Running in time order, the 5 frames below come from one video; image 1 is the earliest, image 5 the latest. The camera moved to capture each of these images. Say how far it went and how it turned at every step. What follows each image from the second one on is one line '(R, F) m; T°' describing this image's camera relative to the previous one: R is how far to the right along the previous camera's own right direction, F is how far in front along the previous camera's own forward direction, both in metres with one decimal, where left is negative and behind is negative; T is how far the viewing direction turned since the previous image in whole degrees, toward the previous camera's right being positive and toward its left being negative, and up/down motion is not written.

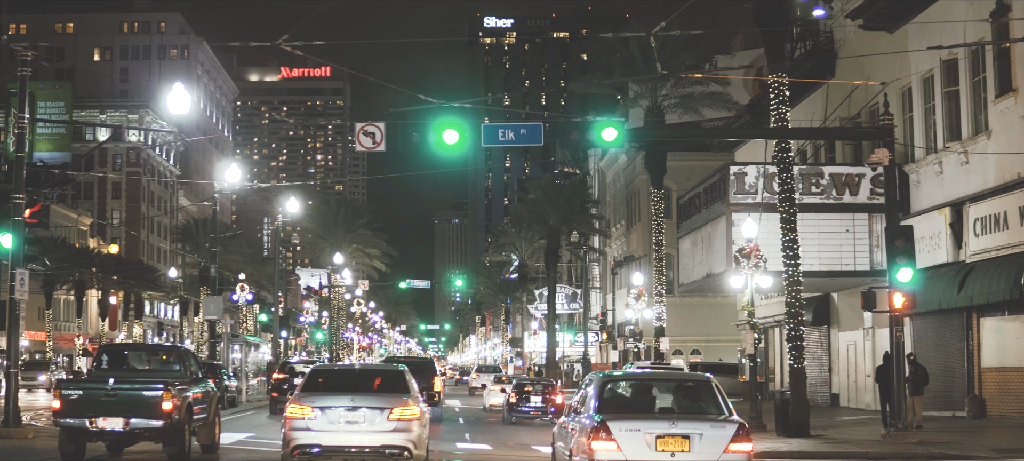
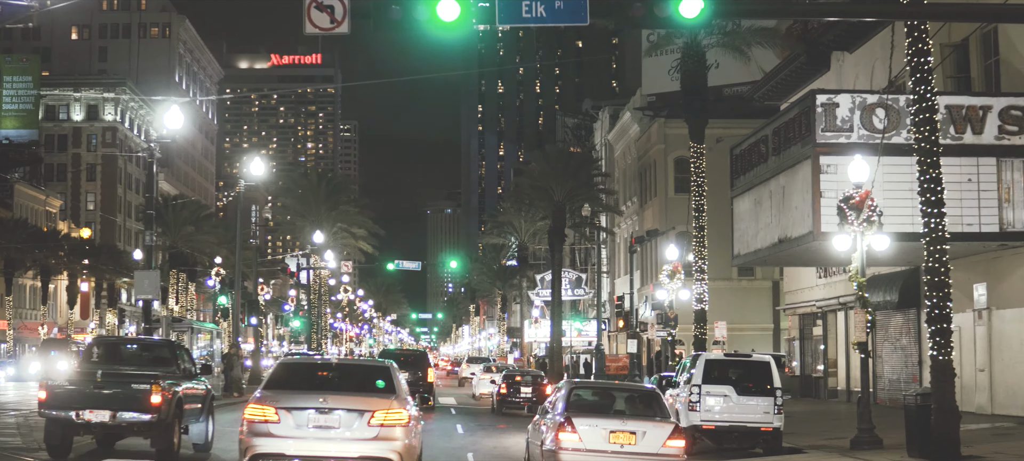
(-0.5, +7.8) m; 0°
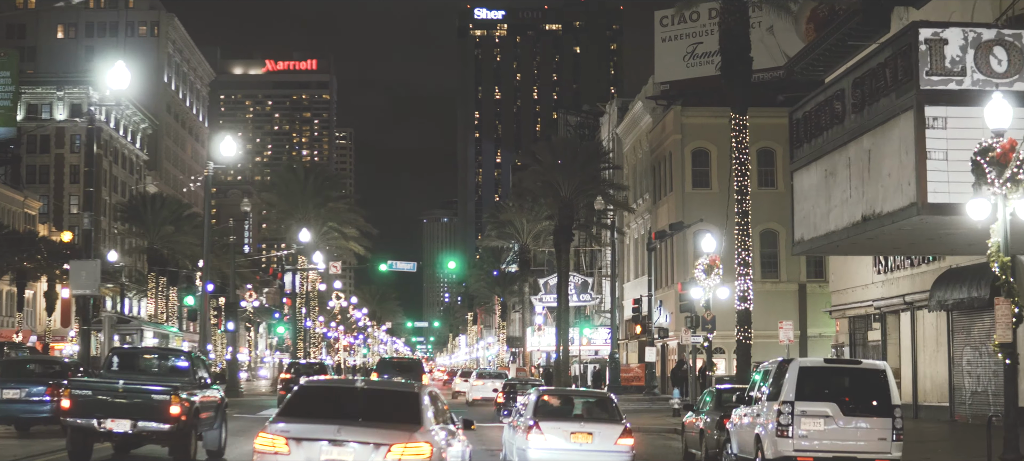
(-0.4, +5.3) m; 0°
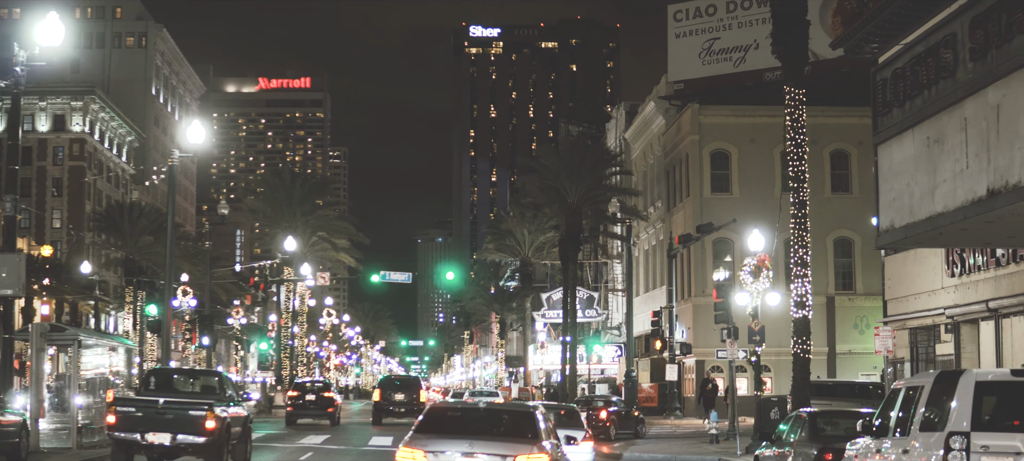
(-0.4, +4.7) m; 0°
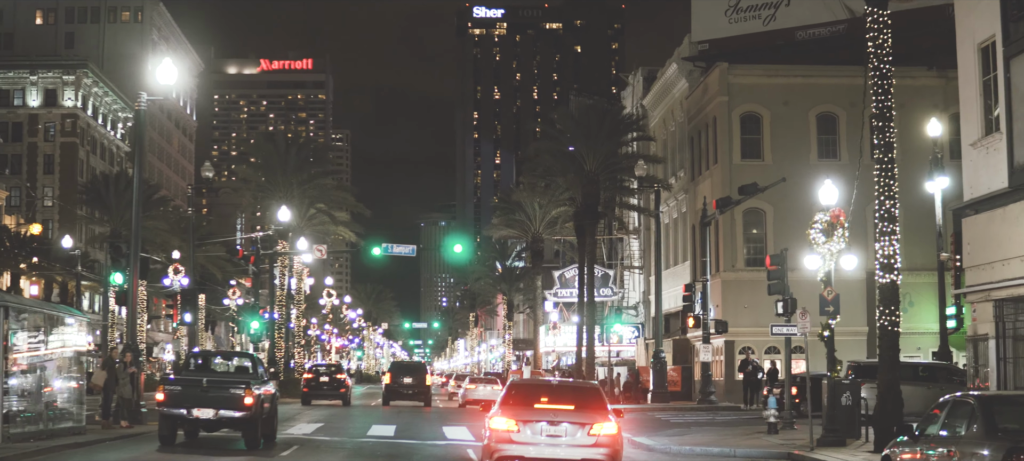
(-0.4, +4.3) m; 0°
